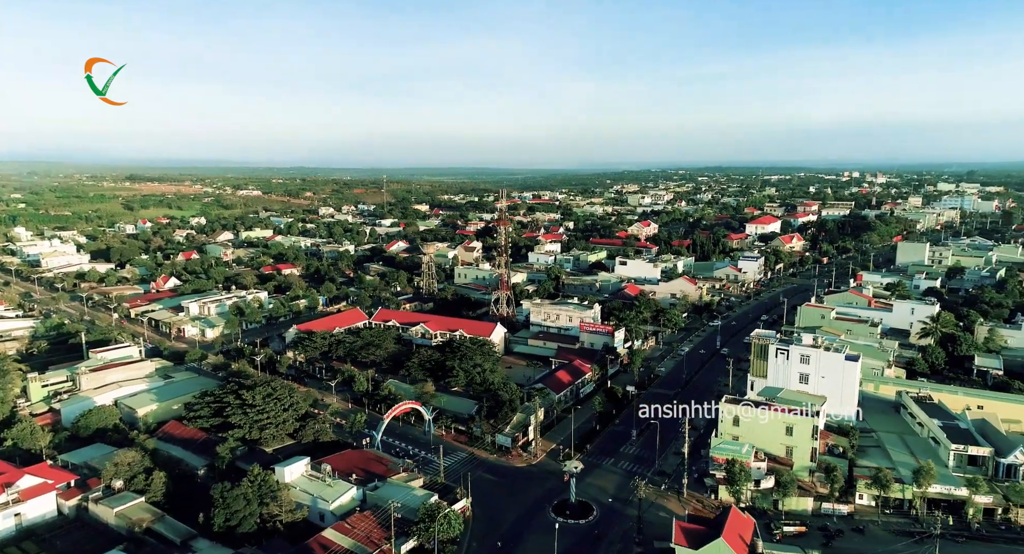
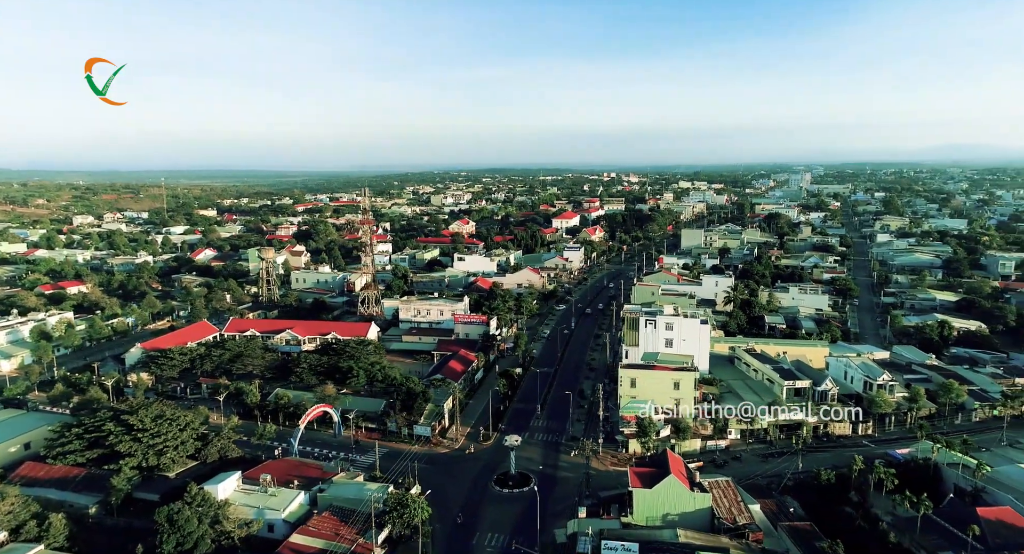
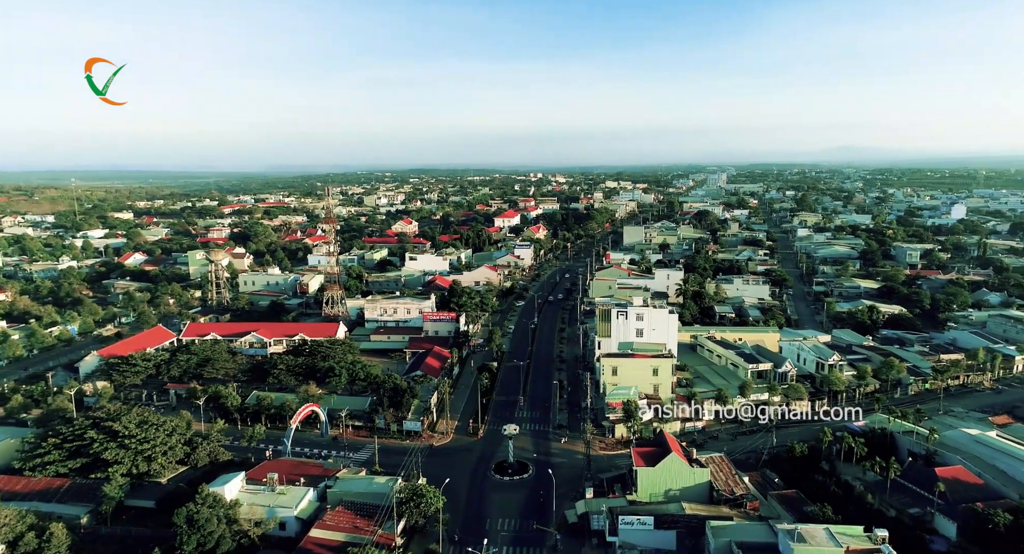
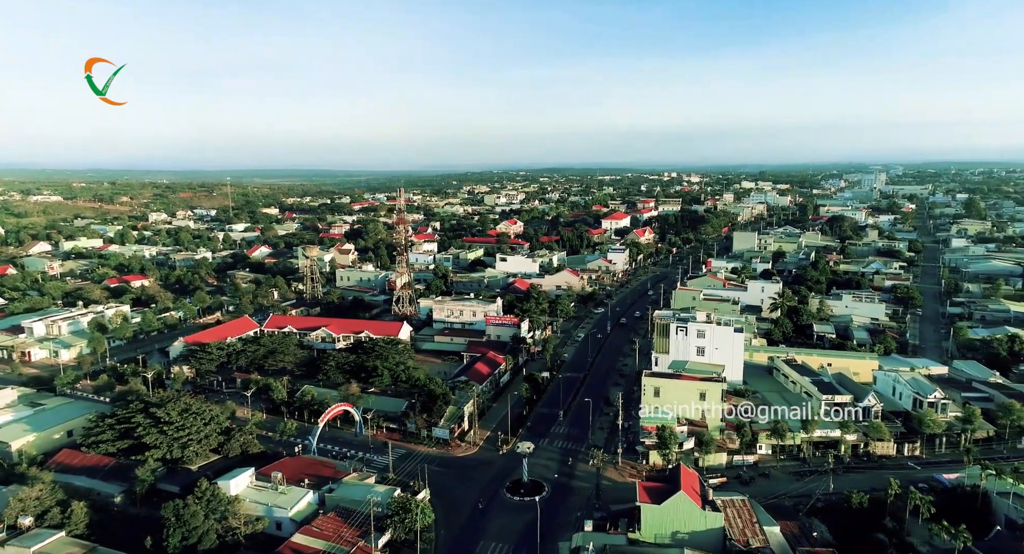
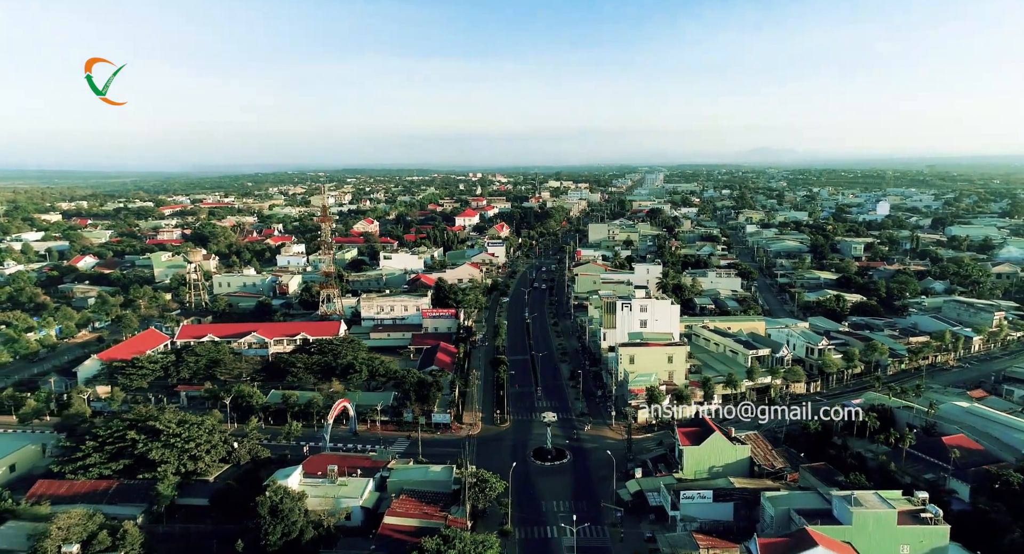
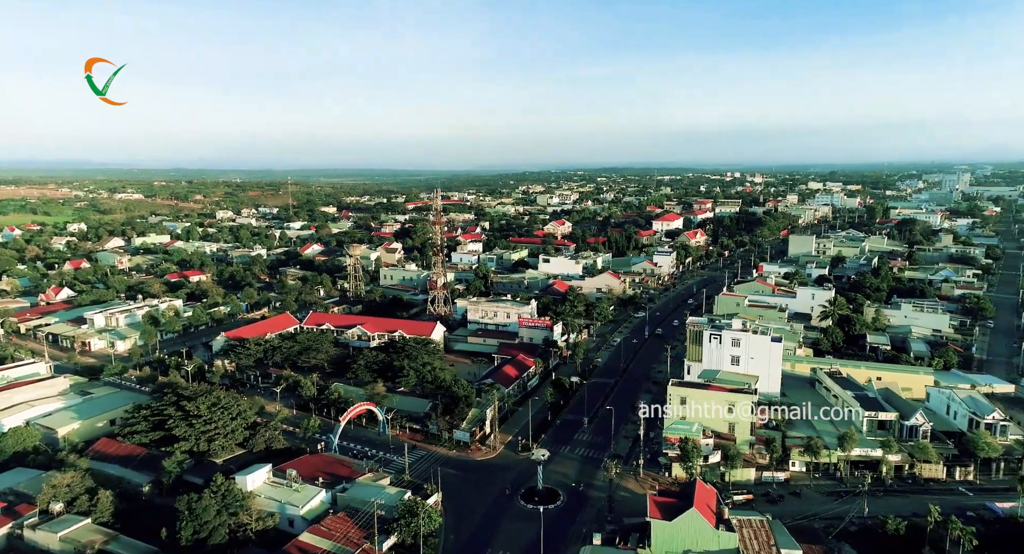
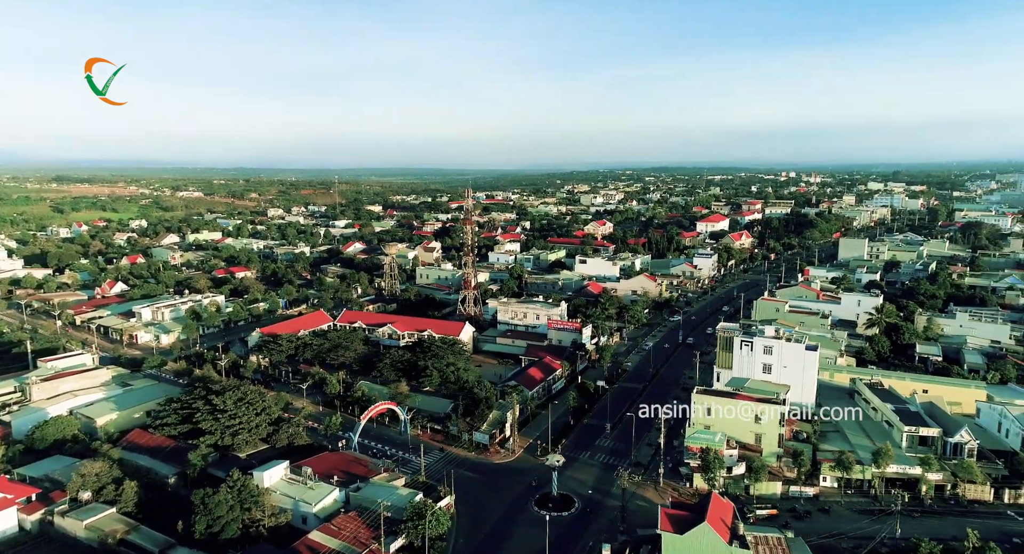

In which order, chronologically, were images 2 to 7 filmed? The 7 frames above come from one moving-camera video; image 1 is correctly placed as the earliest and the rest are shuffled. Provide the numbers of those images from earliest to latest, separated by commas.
7, 6, 4, 2, 3, 5
